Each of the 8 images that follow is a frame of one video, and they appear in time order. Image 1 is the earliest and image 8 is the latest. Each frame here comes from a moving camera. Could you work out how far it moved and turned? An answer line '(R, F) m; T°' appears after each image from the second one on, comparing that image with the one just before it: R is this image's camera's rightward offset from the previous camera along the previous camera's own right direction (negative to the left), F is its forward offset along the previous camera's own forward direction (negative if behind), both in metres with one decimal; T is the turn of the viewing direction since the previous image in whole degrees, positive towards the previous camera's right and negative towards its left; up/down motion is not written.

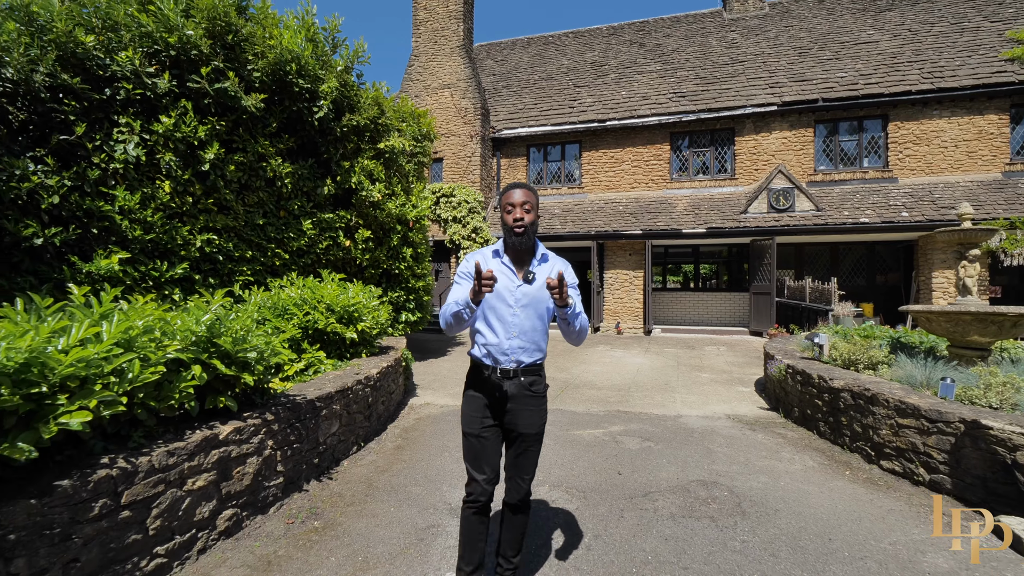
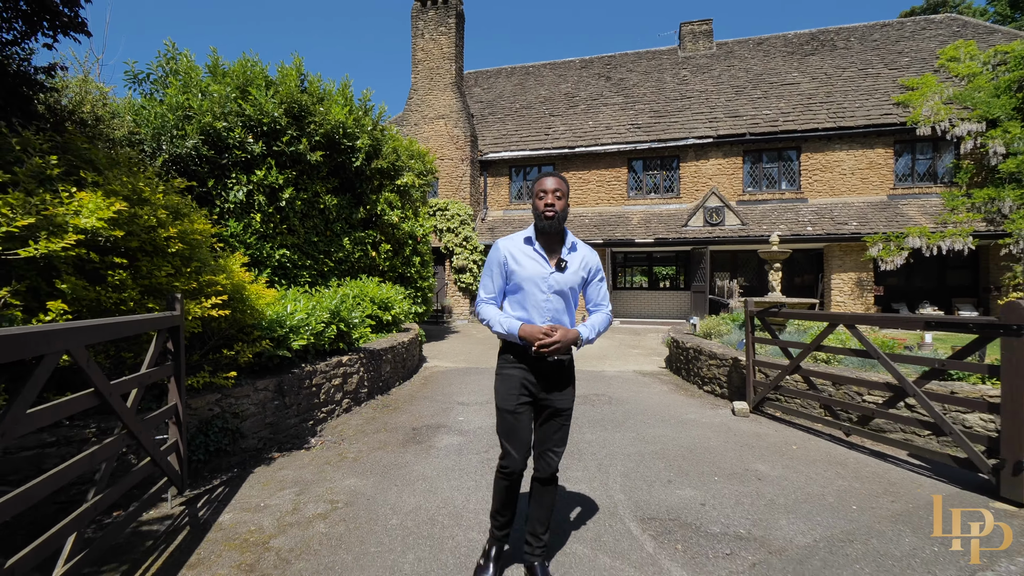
(+0.1, -2.8) m; +1°
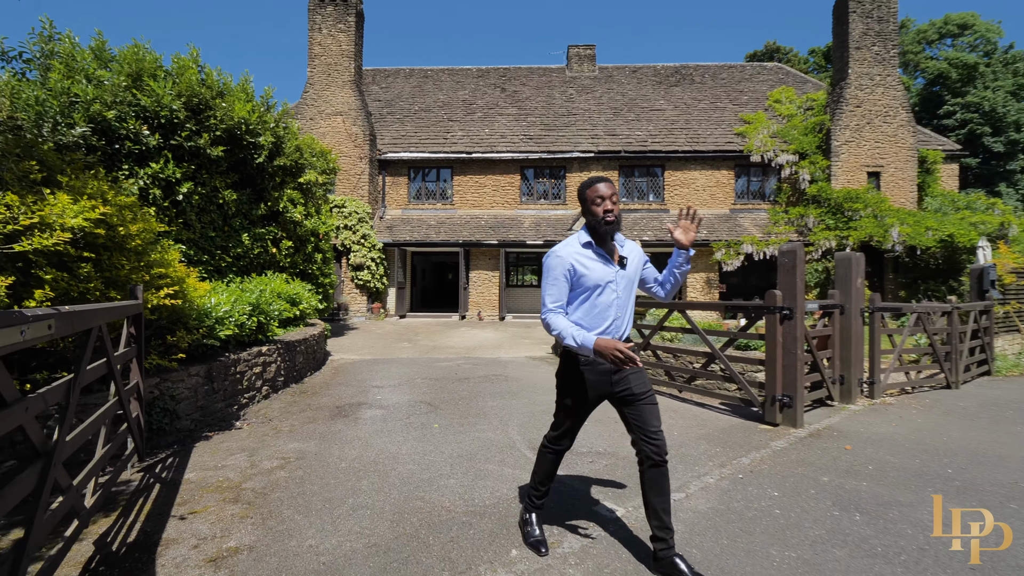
(-0.2, -0.9) m; +12°
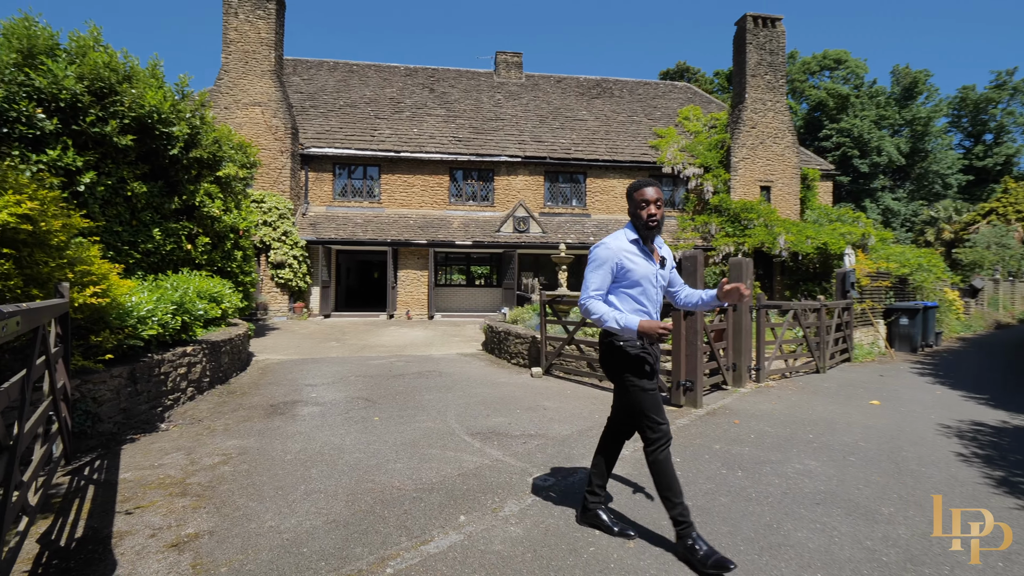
(-0.1, -0.3) m; +9°
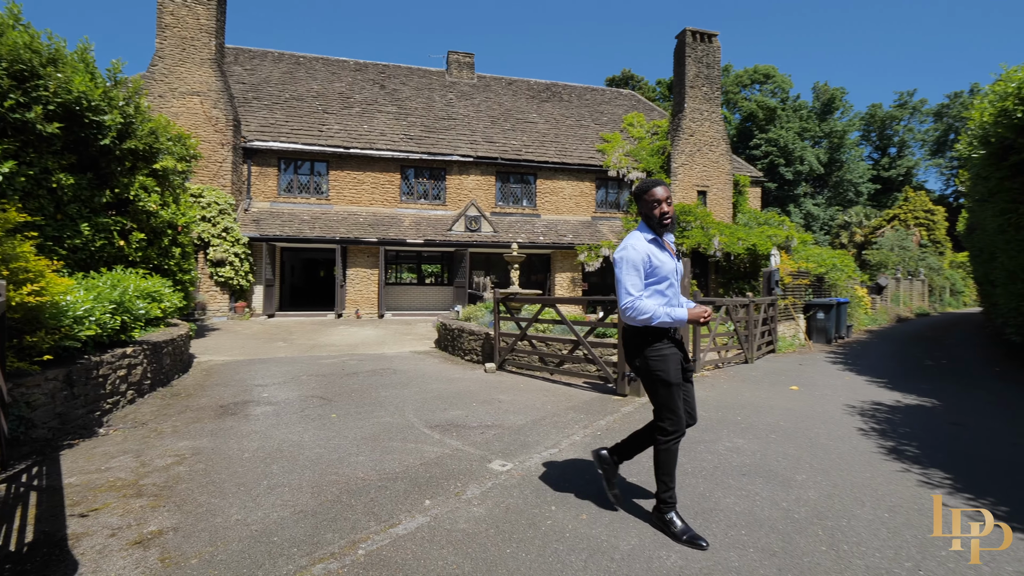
(-0.1, -0.2) m; +6°
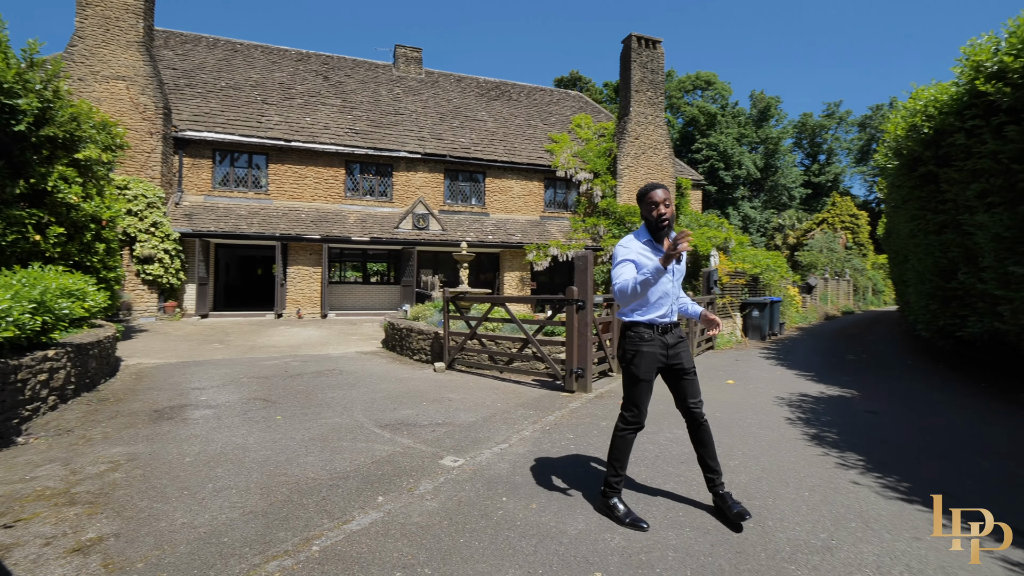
(0.0, -0.1) m; +6°
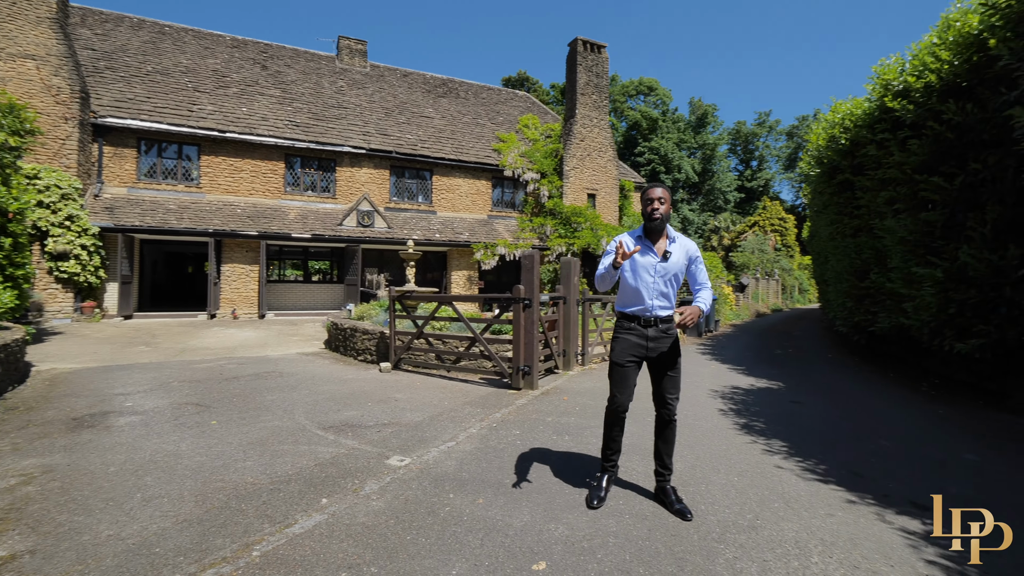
(0.0, 0.0) m; +6°
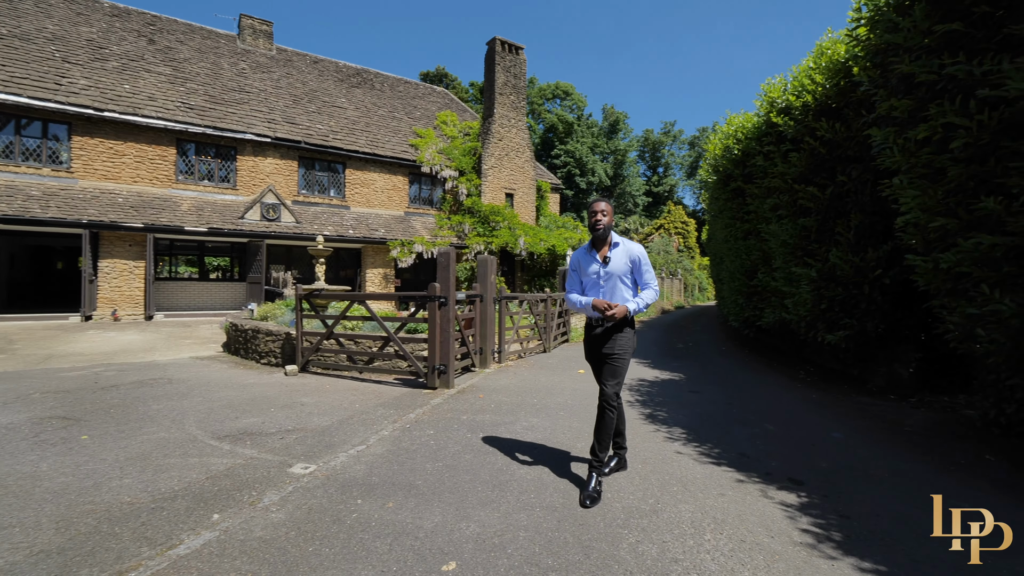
(0.0, 0.0) m; +9°
